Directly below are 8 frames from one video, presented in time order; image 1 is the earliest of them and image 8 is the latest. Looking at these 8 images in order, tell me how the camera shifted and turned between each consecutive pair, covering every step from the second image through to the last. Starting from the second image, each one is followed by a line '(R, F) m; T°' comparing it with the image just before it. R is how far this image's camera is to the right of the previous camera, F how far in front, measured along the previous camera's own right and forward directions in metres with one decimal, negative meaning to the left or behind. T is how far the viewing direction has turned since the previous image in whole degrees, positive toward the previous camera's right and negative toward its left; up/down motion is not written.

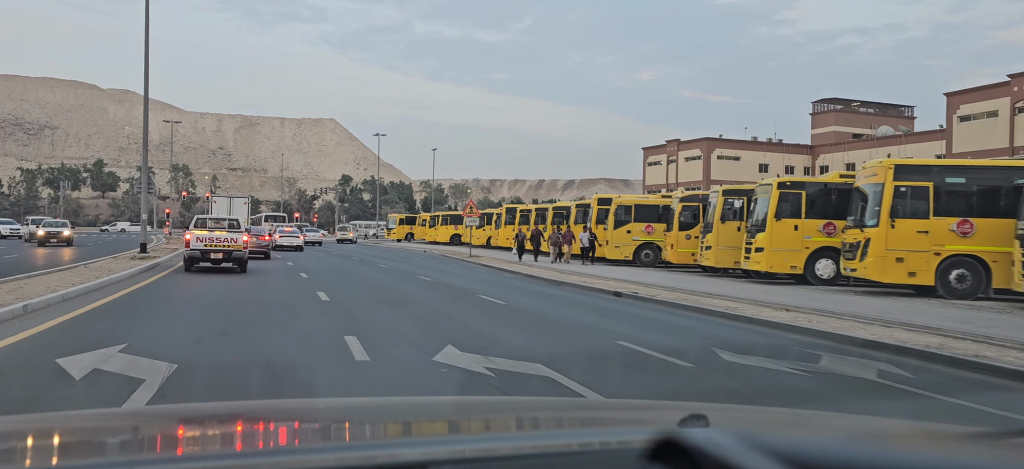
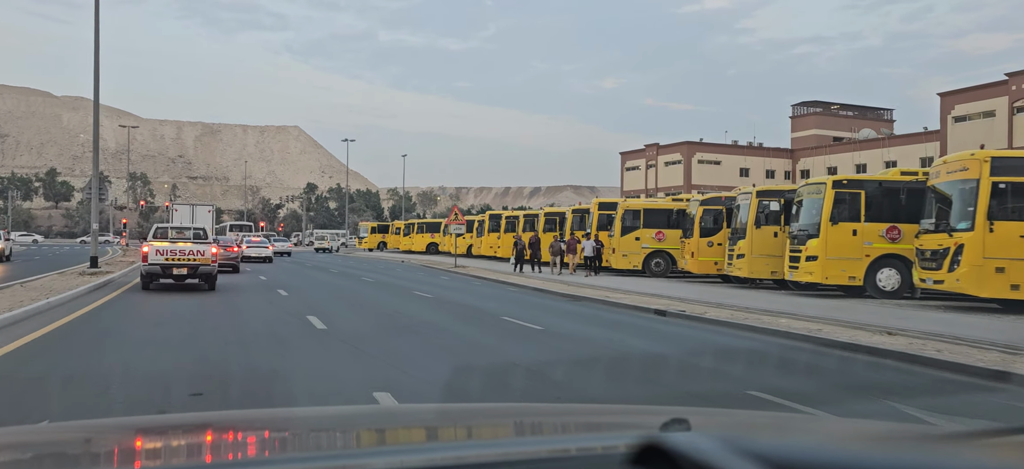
(-0.6, +1.7) m; +2°
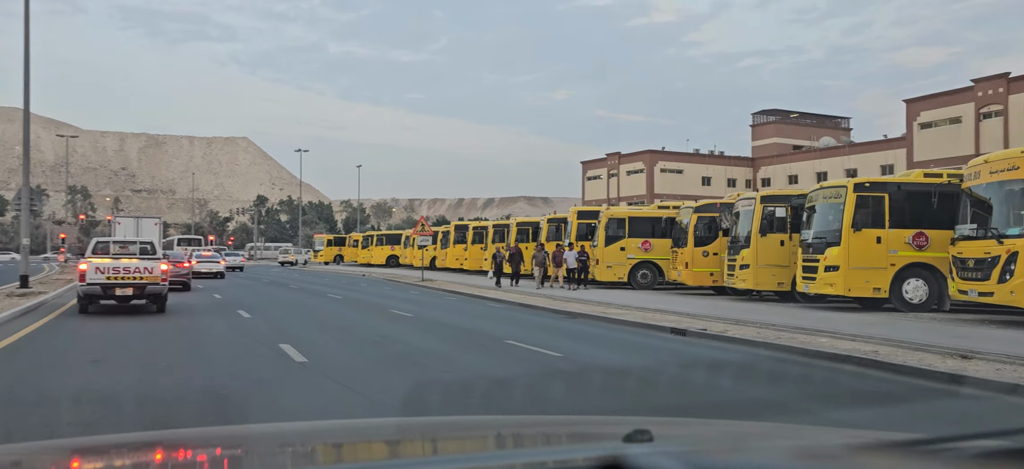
(-0.4, +1.2) m; +3°
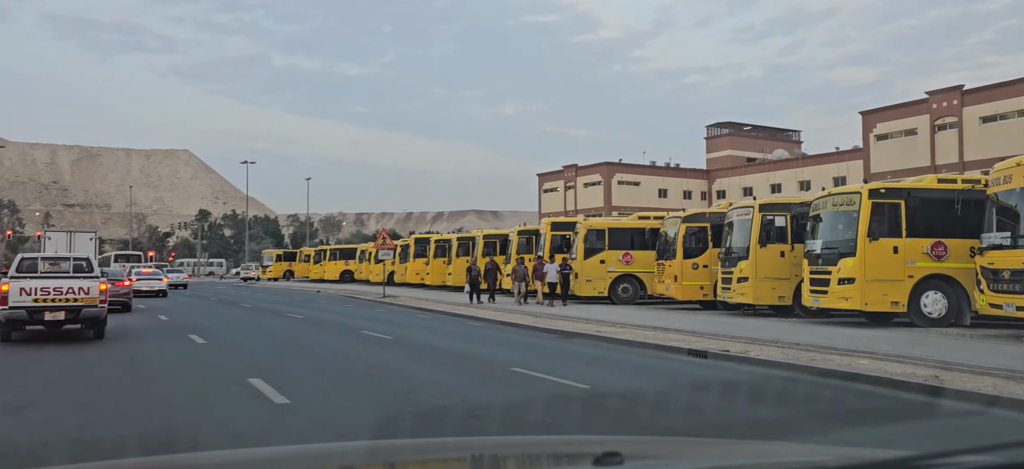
(-0.5, +0.9) m; +3°
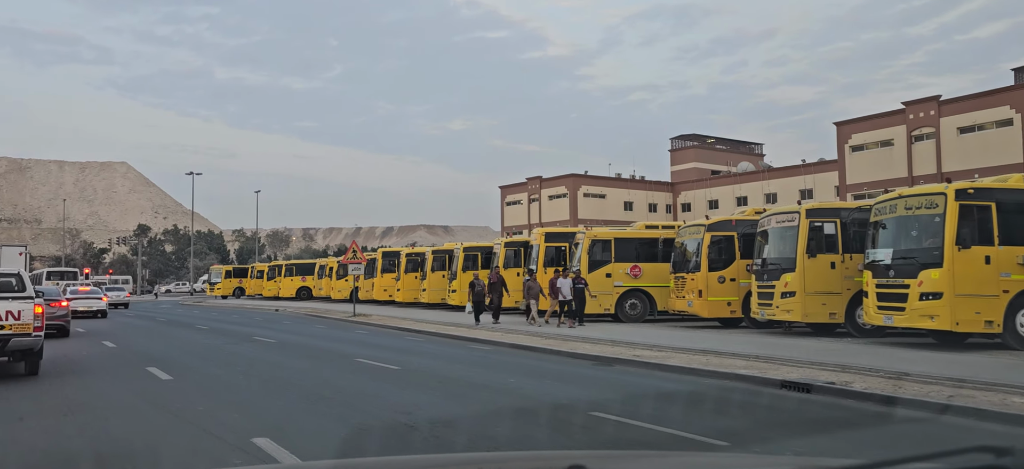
(-0.7, +1.5) m; +3°
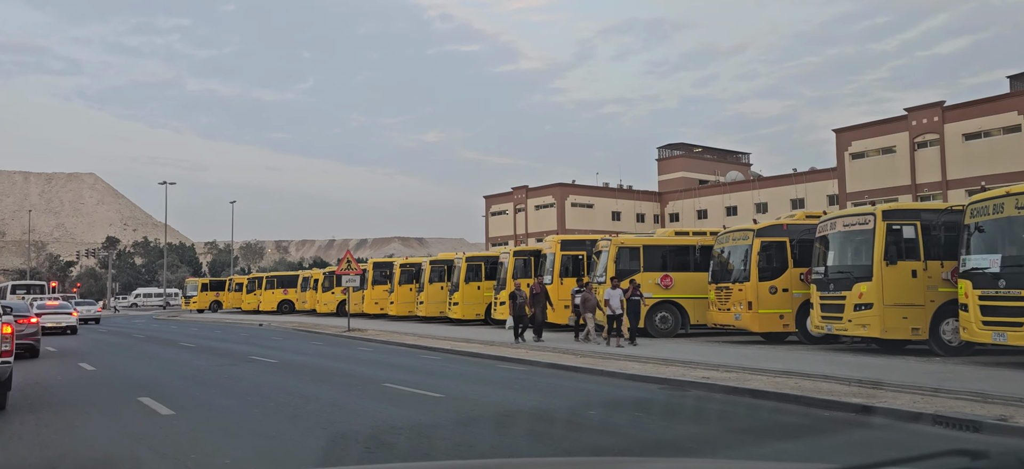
(-0.7, +1.2) m; +2°
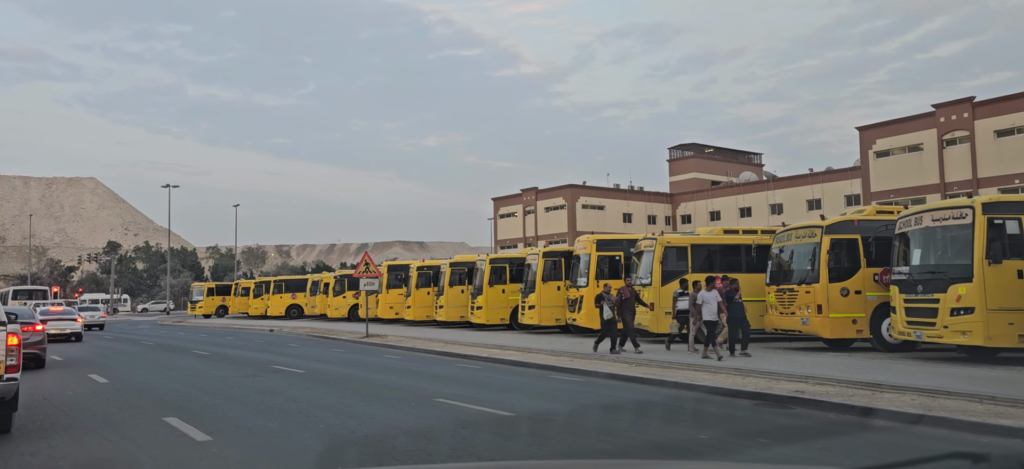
(-0.5, +0.9) m; 0°
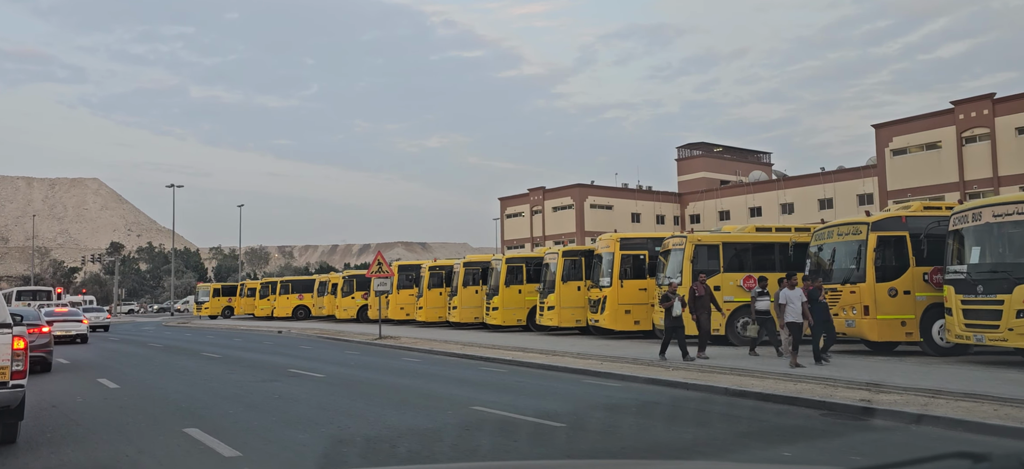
(-0.3, +0.5) m; 0°
